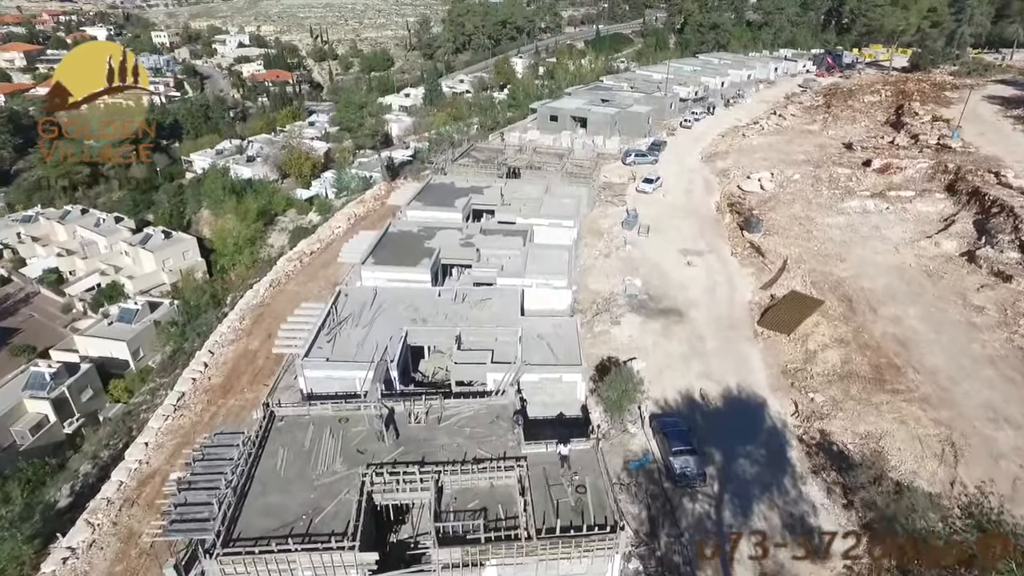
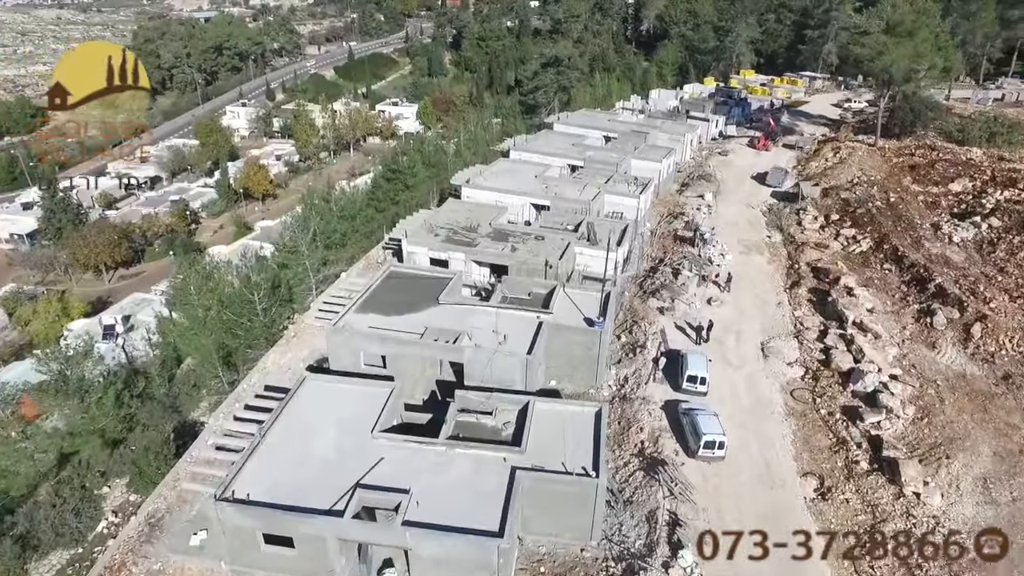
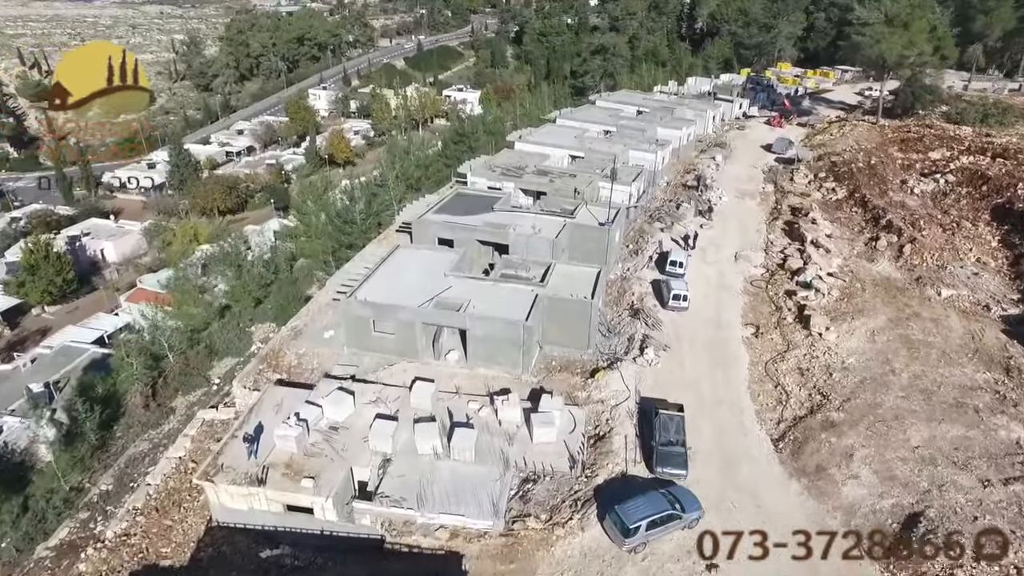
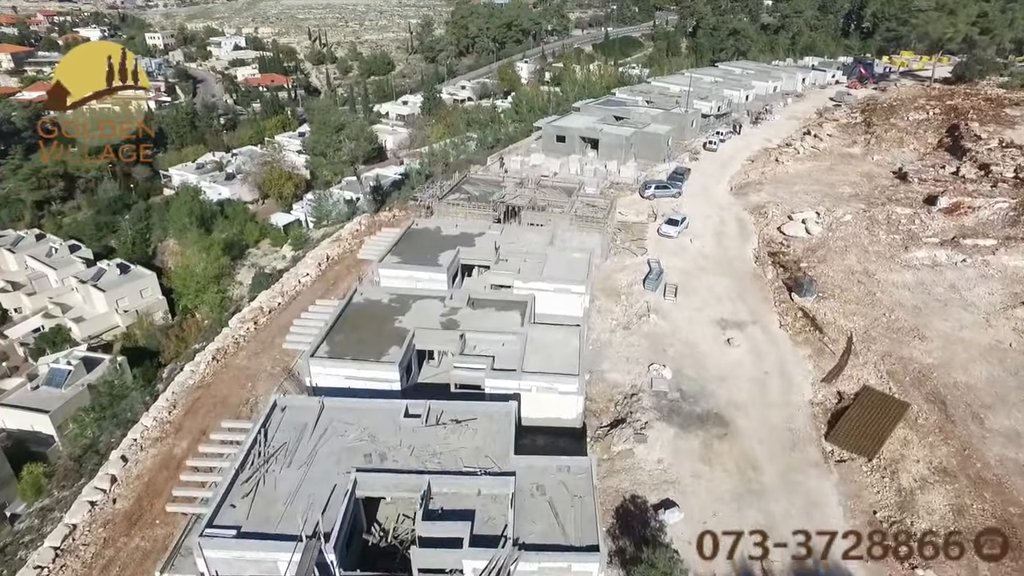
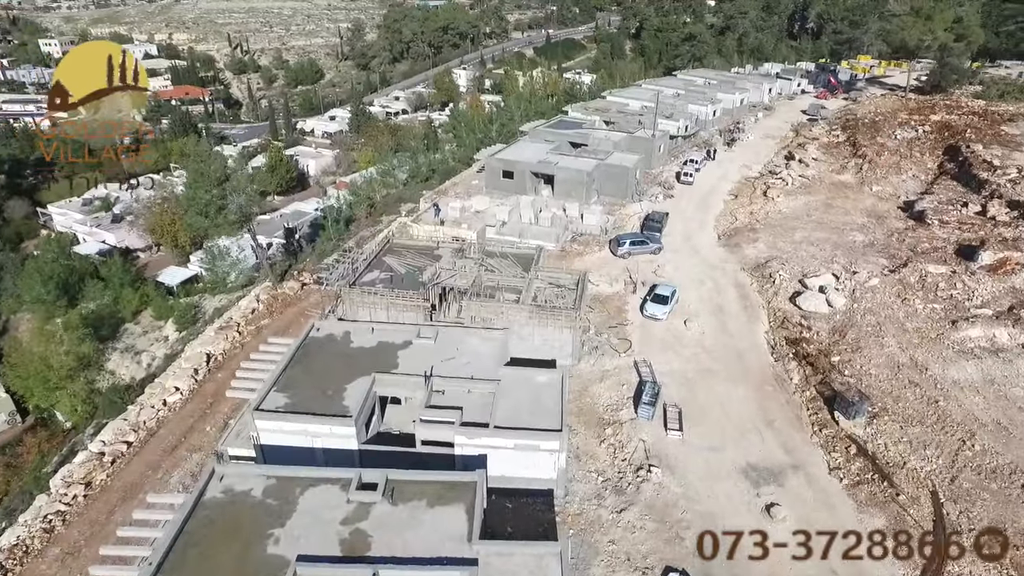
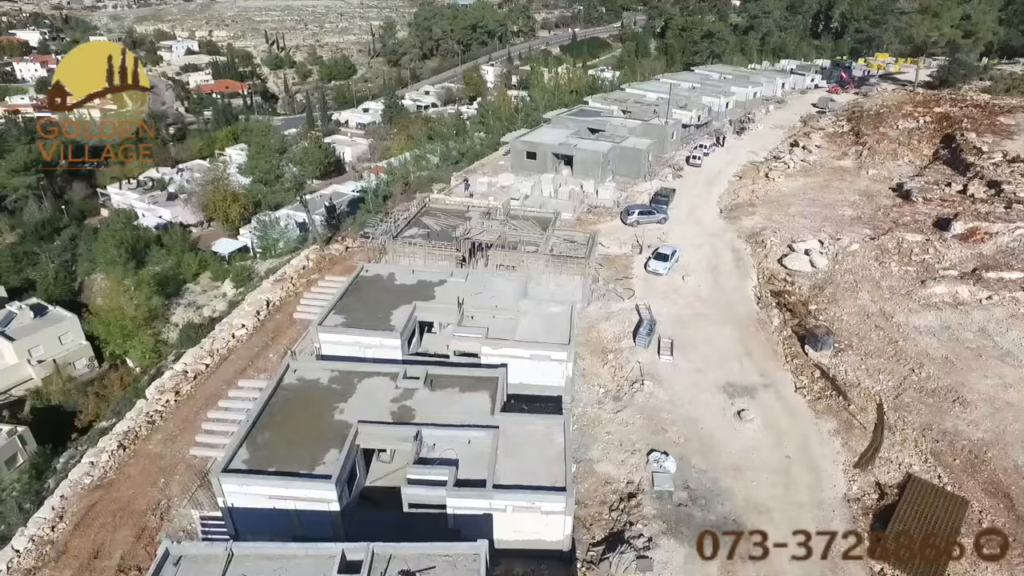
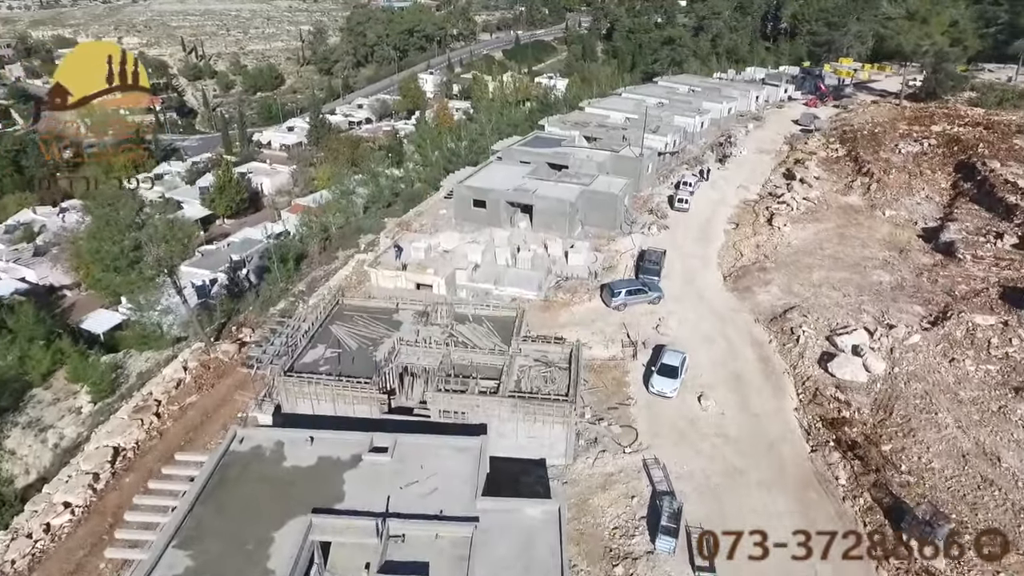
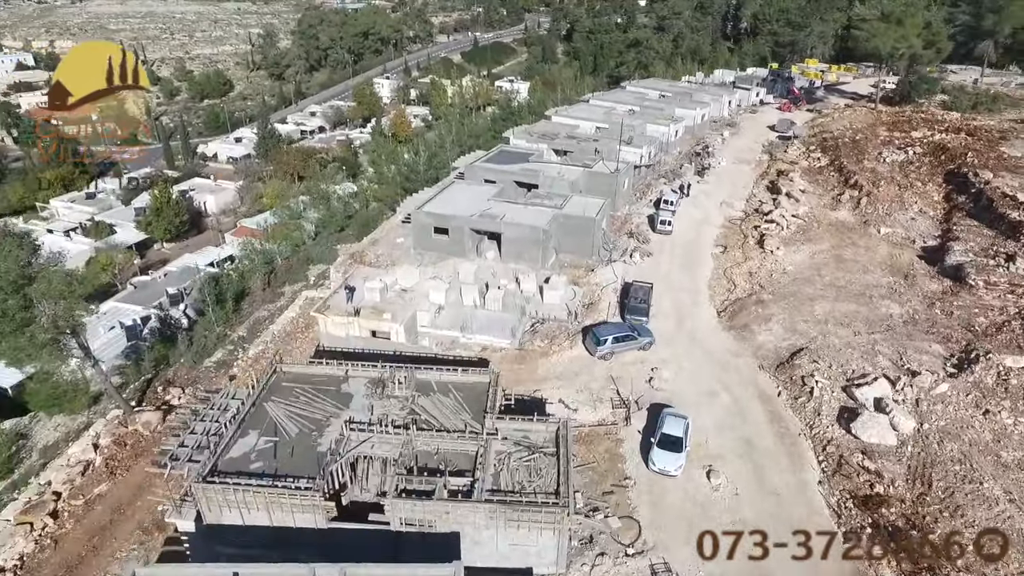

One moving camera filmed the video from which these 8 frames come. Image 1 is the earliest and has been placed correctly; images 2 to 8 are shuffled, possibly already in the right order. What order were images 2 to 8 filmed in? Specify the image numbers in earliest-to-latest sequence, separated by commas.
4, 6, 5, 7, 8, 3, 2
